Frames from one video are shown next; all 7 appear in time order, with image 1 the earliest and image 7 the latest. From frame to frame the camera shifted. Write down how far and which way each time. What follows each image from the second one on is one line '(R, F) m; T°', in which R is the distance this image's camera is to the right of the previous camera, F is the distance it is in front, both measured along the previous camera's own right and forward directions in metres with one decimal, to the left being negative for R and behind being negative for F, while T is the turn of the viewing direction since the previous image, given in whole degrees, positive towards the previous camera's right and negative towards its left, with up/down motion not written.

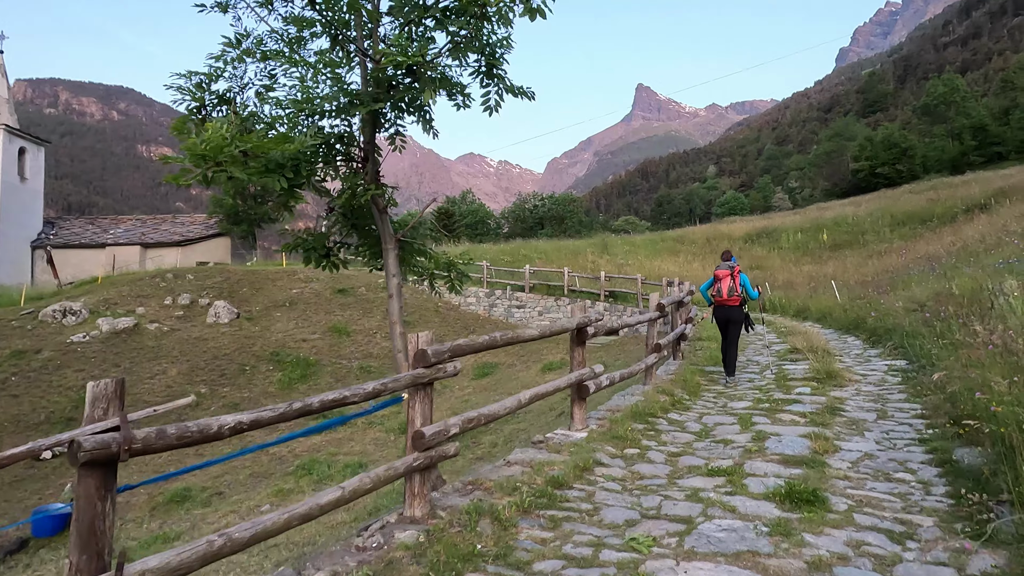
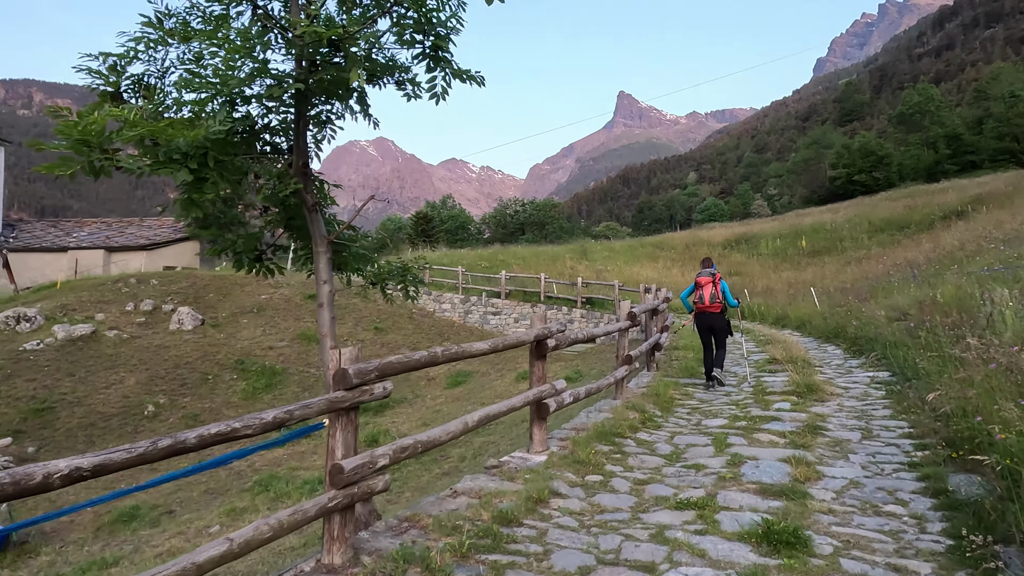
(+0.2, +0.4) m; +2°
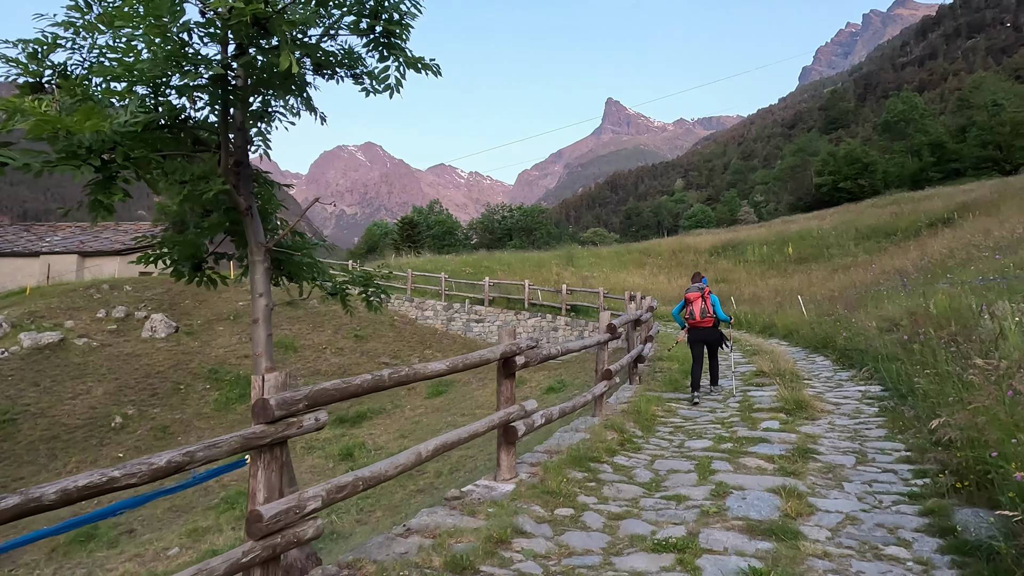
(+0.1, +0.4) m; +1°
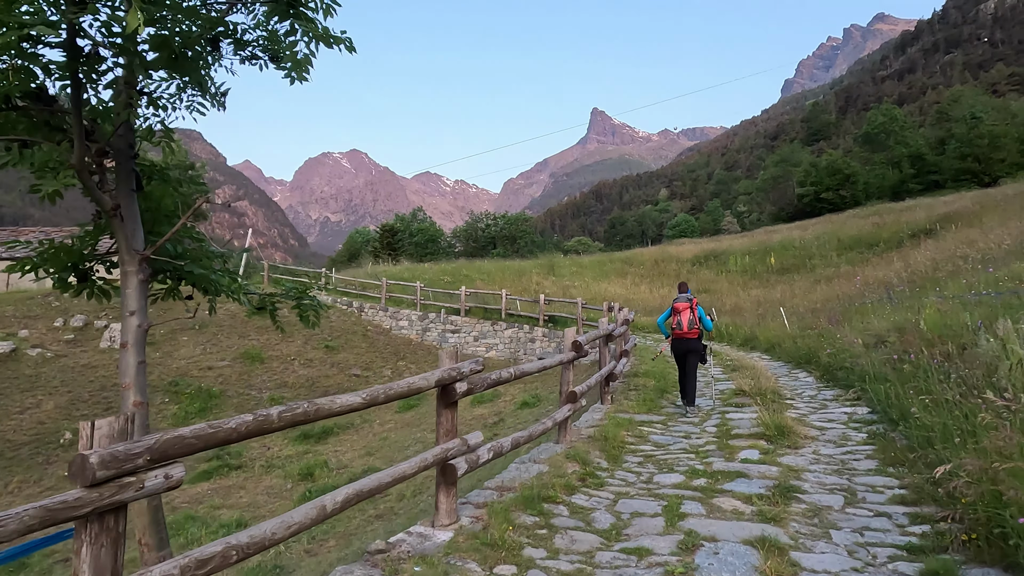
(+0.2, +0.5) m; +1°
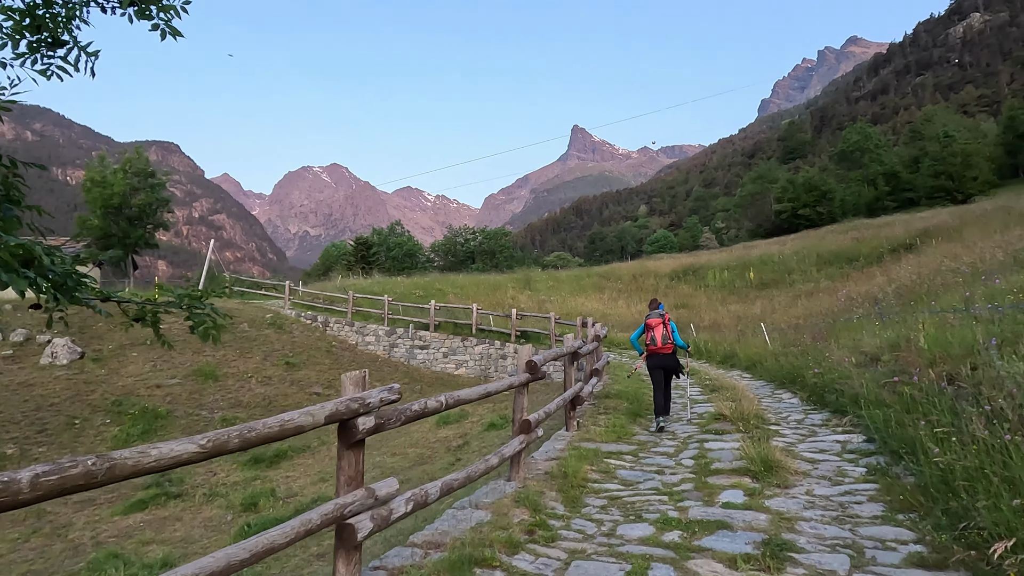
(+0.2, +0.7) m; +2°
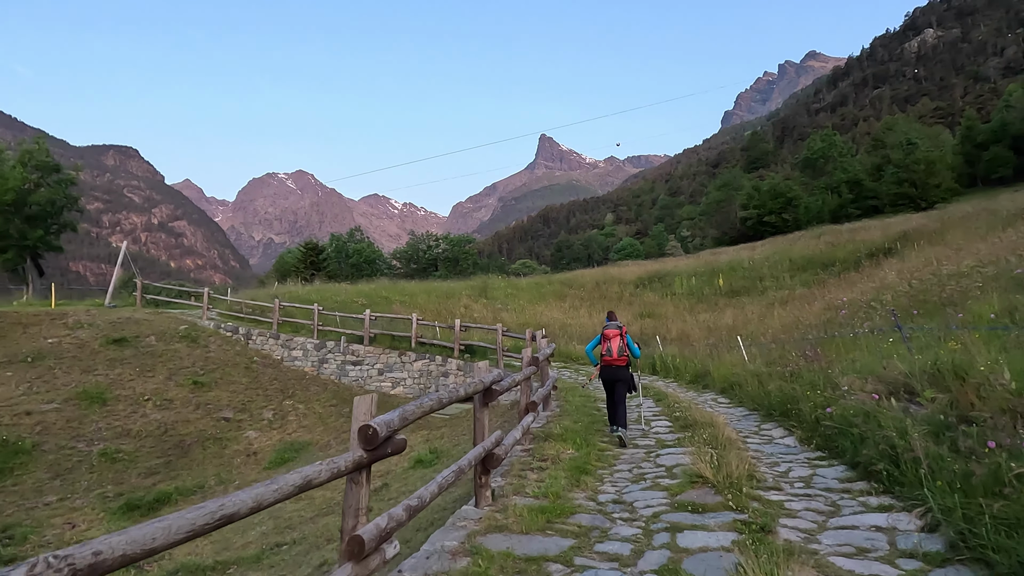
(+0.5, +2.0) m; +3°
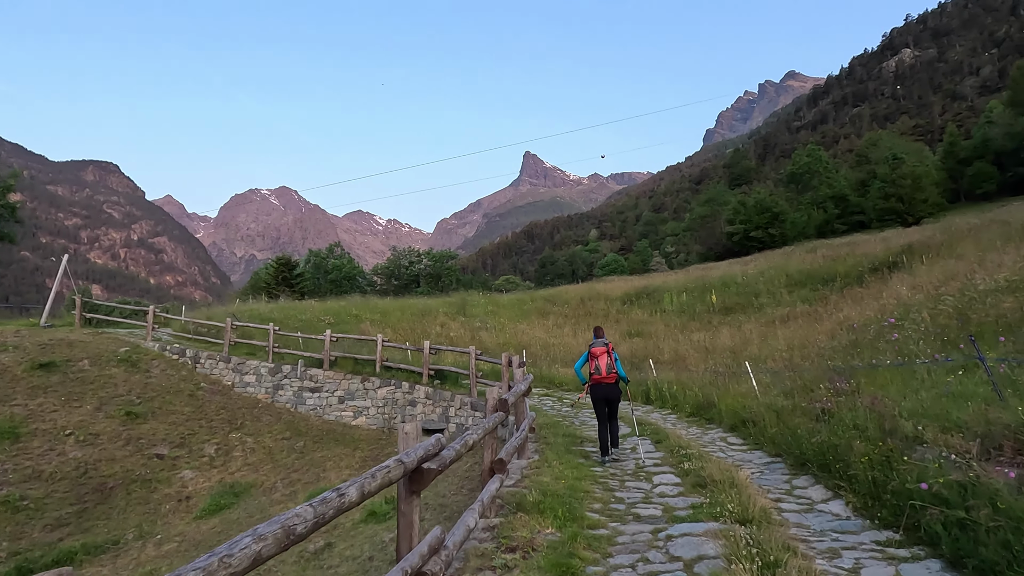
(+0.2, +1.5) m; +1°
